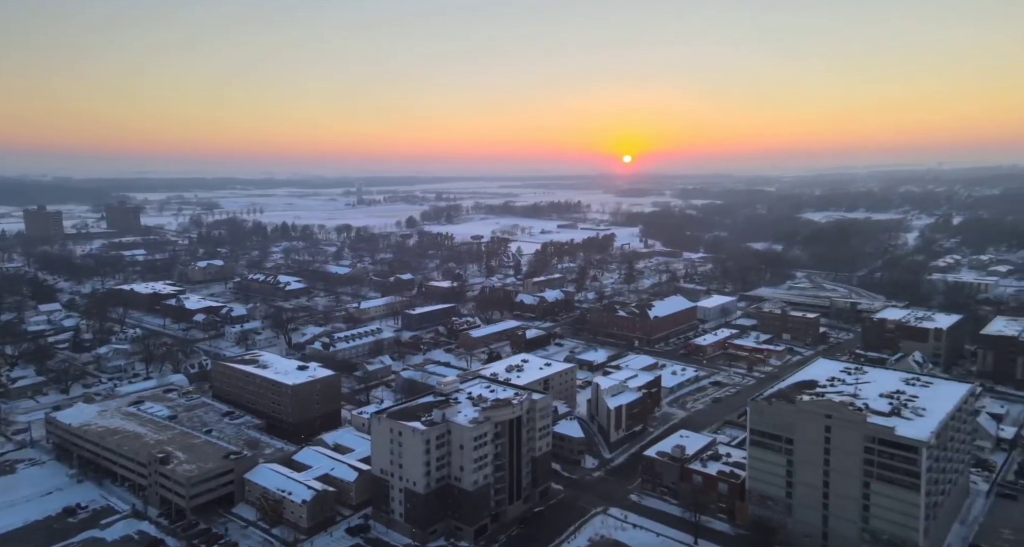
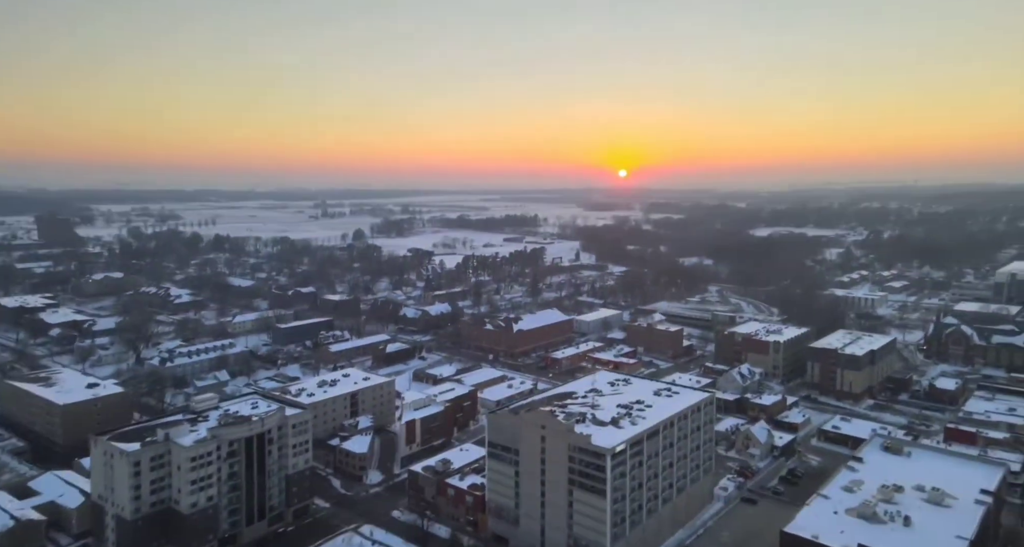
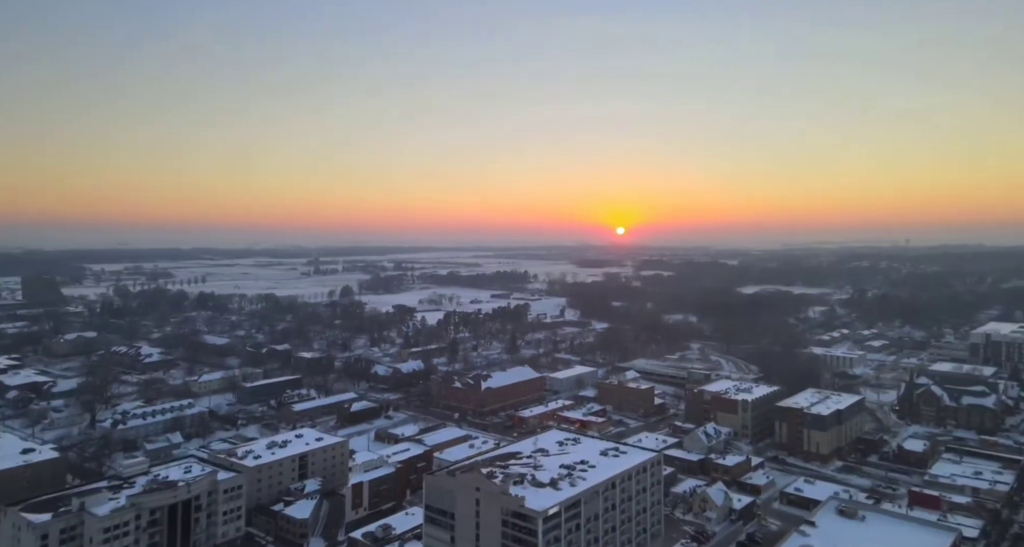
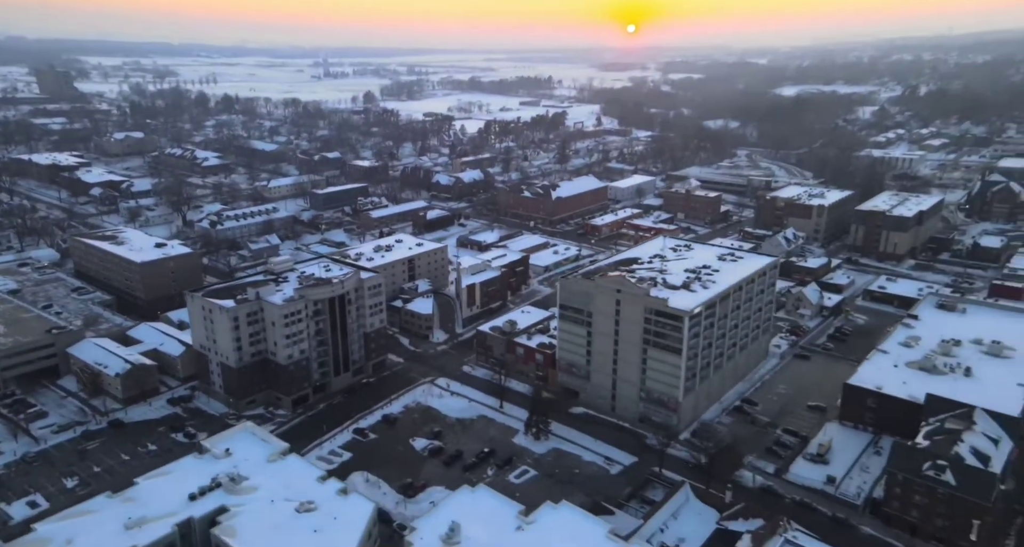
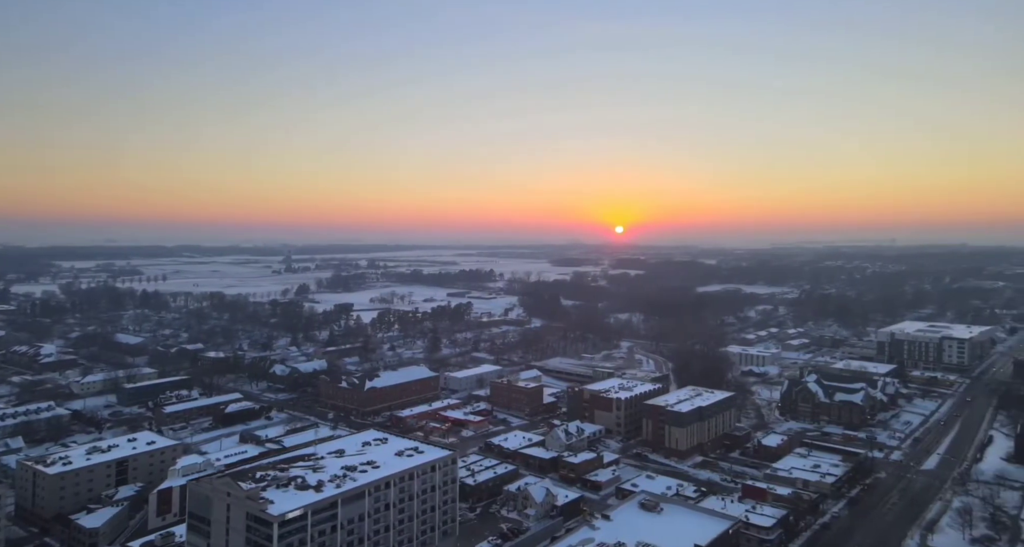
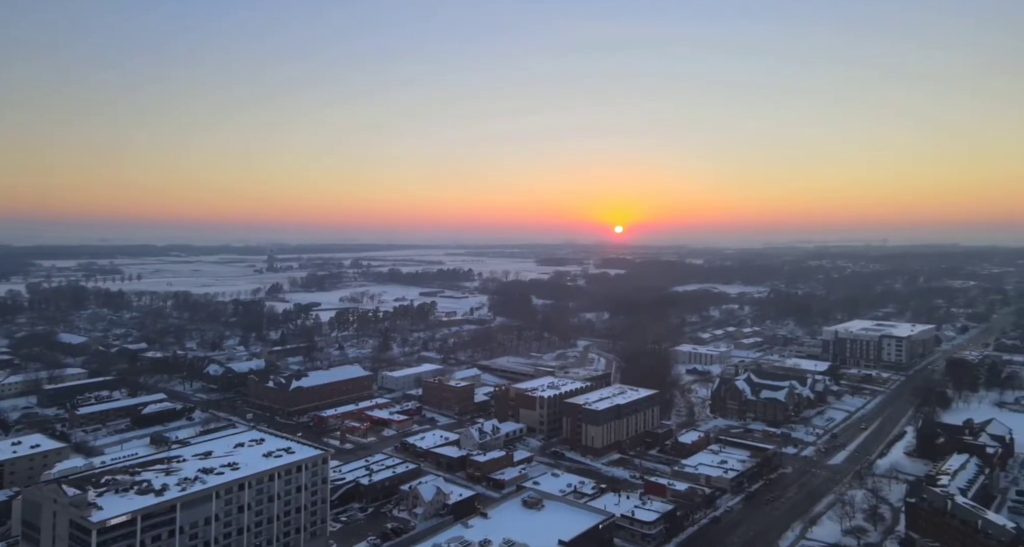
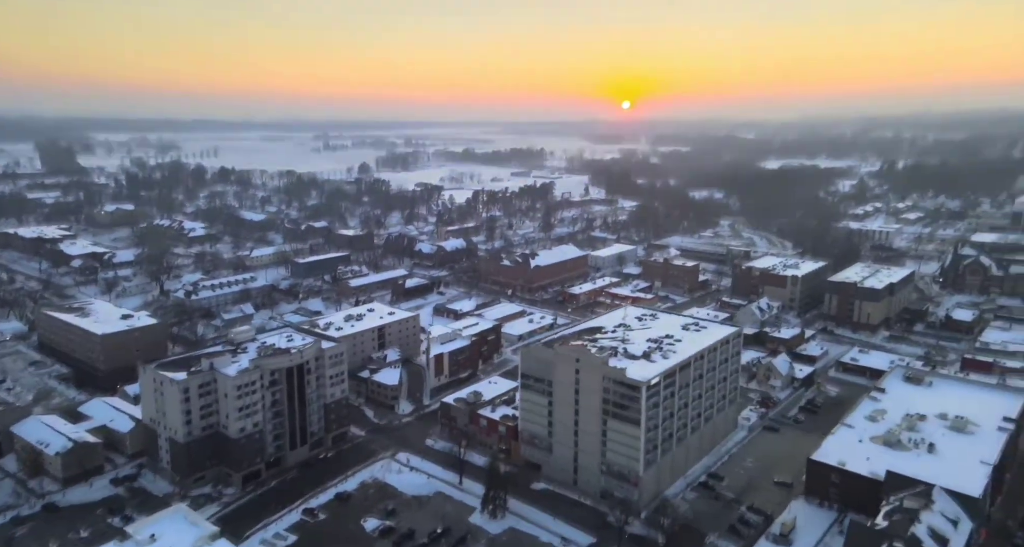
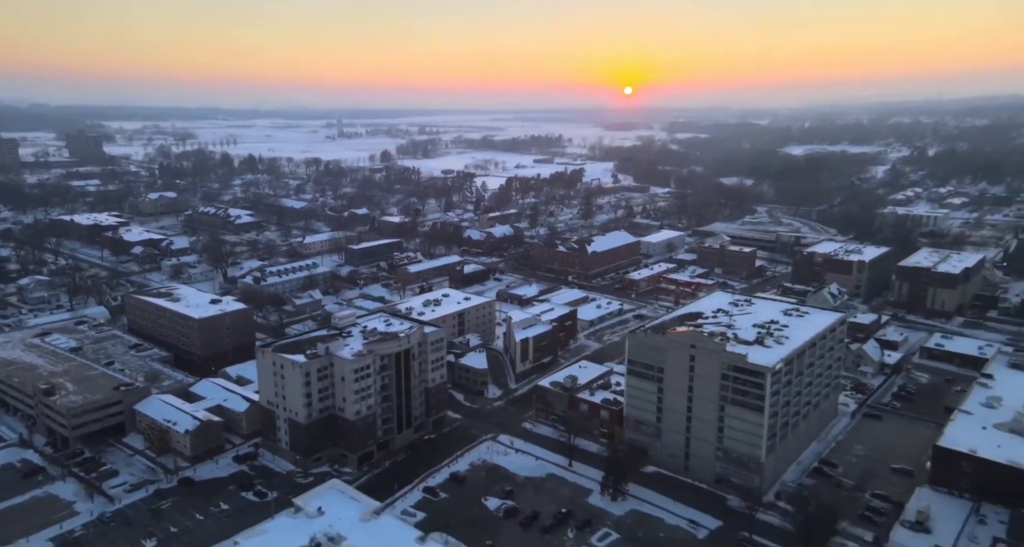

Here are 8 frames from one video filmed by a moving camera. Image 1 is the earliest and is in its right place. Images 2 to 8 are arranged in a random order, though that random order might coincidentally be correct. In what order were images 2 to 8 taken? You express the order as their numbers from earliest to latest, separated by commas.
8, 4, 7, 2, 3, 5, 6
